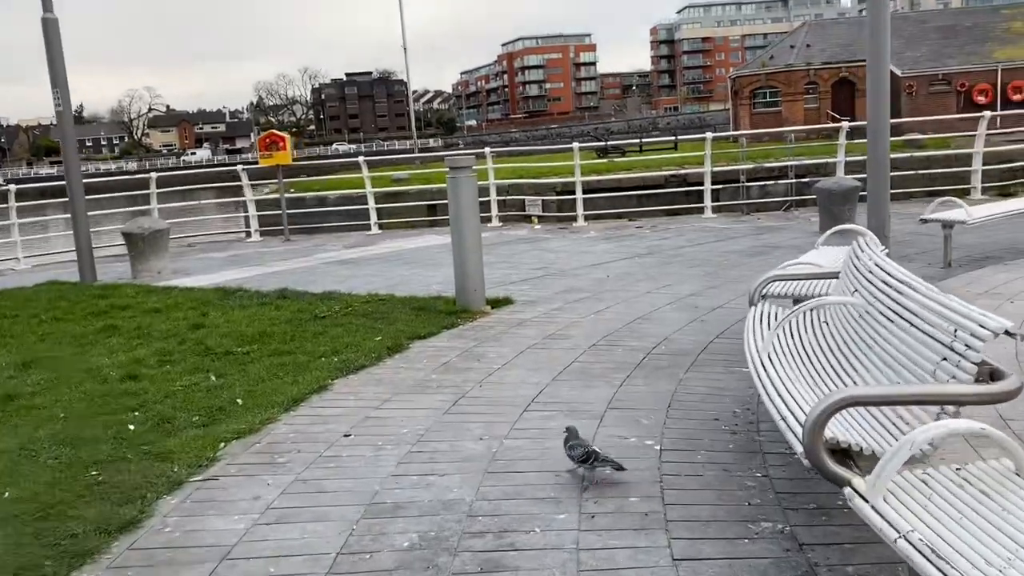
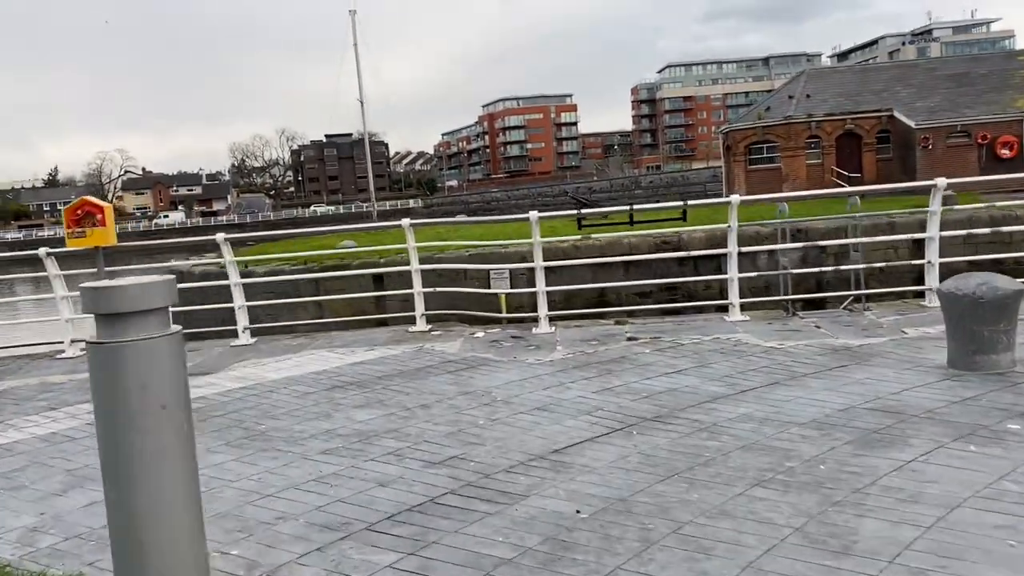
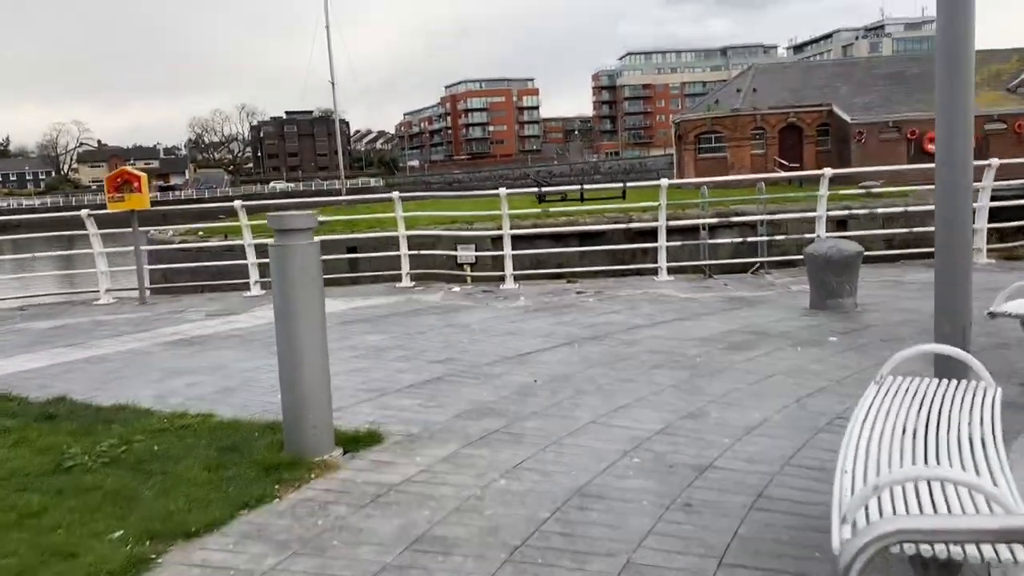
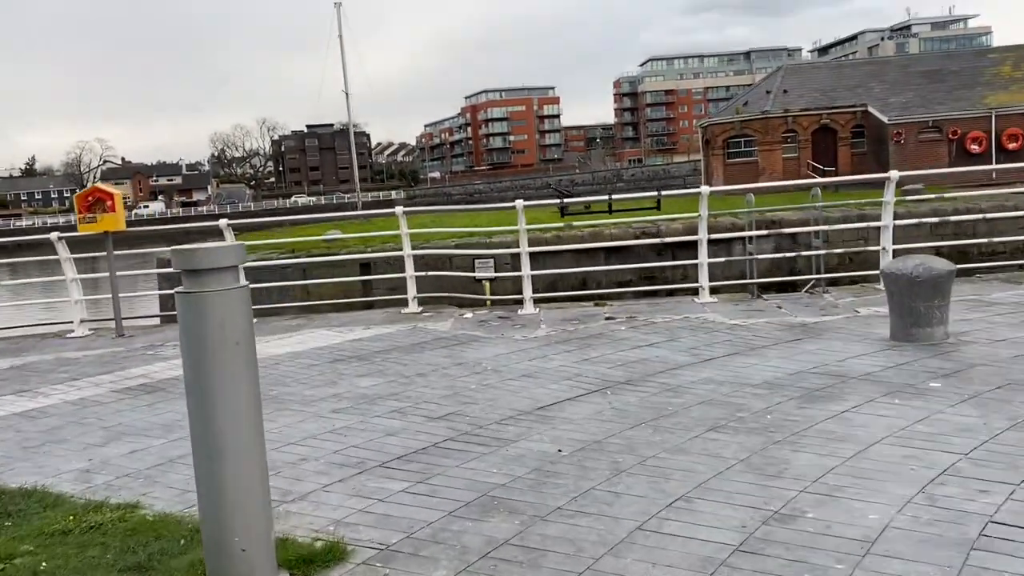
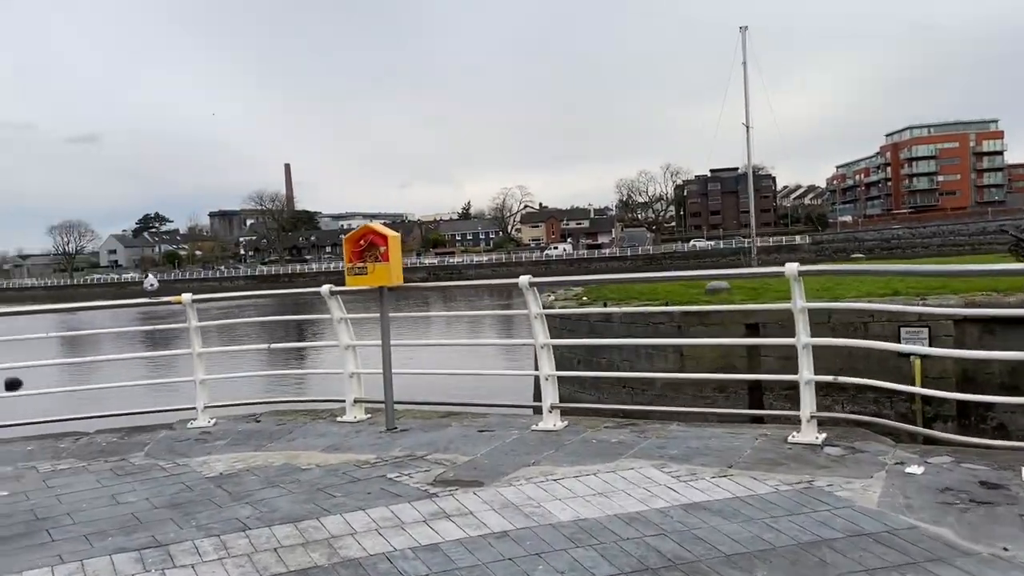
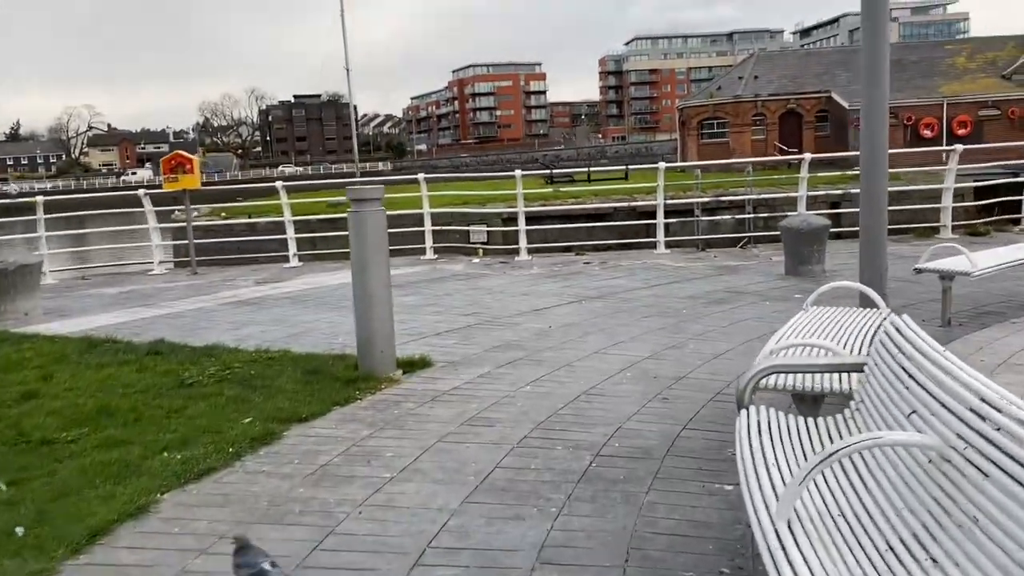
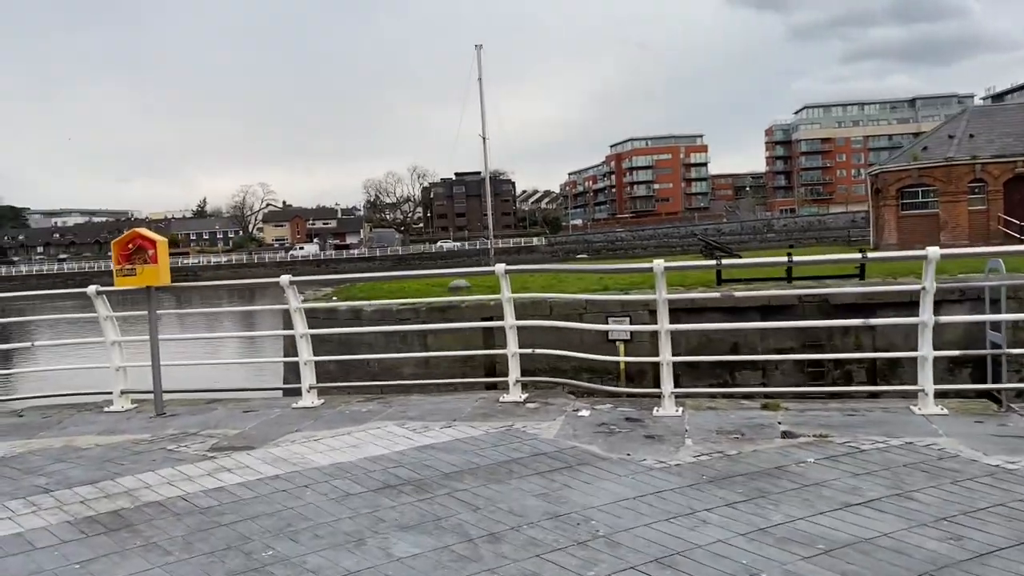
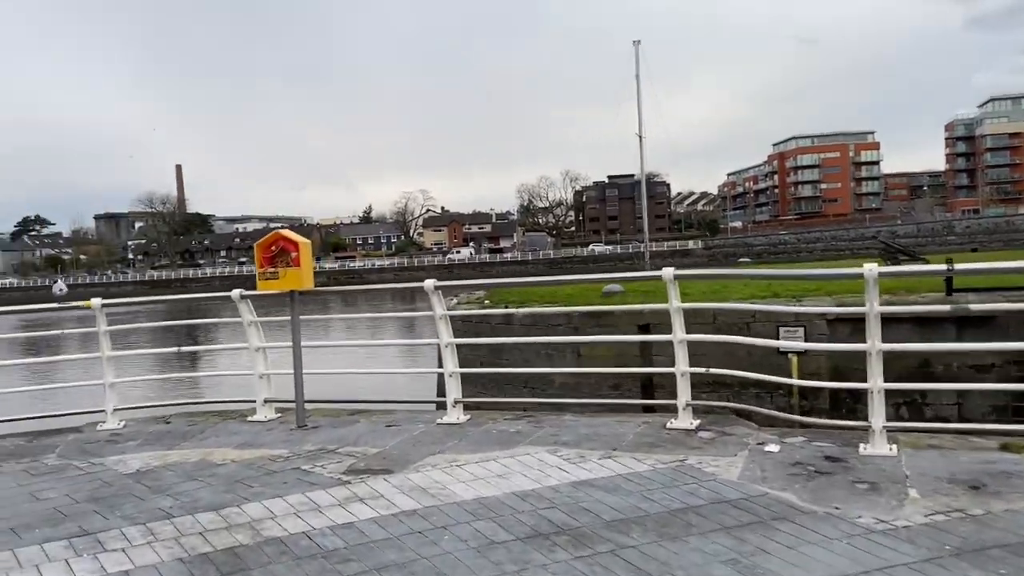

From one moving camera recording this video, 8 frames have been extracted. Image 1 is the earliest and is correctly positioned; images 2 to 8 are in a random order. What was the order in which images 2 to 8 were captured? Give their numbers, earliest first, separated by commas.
6, 3, 4, 2, 7, 8, 5
